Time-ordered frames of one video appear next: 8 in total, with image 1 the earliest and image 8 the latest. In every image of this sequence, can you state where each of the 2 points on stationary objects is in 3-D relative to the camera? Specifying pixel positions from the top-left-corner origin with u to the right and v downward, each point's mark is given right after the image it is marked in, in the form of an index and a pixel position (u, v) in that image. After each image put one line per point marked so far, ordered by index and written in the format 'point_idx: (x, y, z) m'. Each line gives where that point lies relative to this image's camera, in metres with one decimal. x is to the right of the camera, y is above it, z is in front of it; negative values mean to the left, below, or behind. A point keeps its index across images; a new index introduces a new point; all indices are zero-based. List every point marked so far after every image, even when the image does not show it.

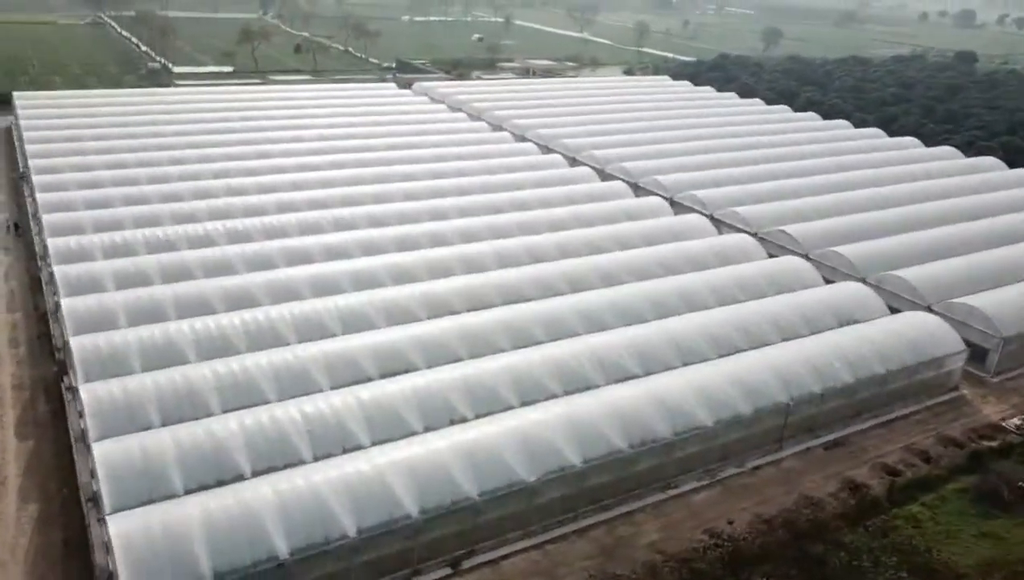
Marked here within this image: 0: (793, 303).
0: (+6.3, -0.3, +18.6) m
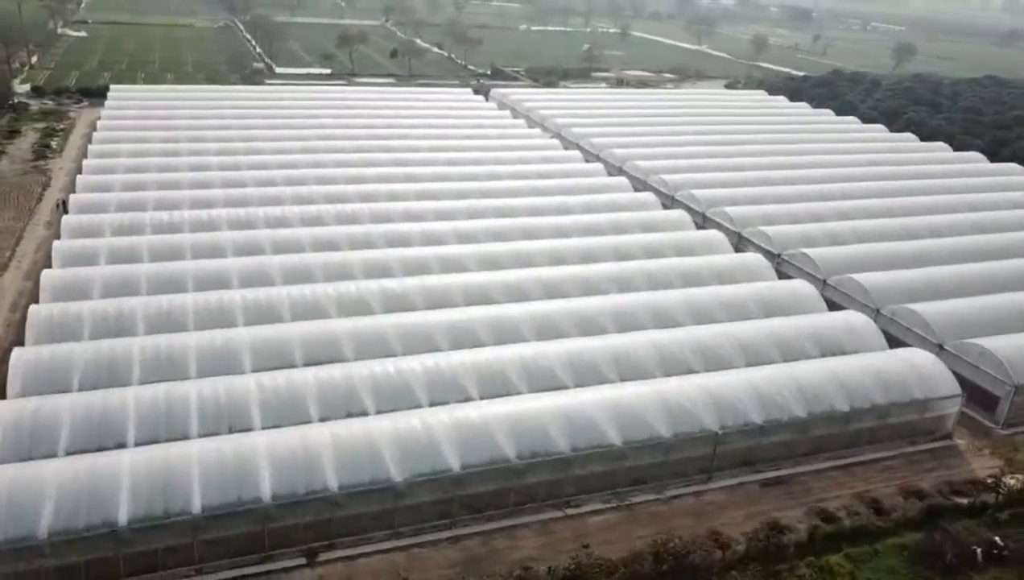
0: (+5.5, -0.8, +17.4) m
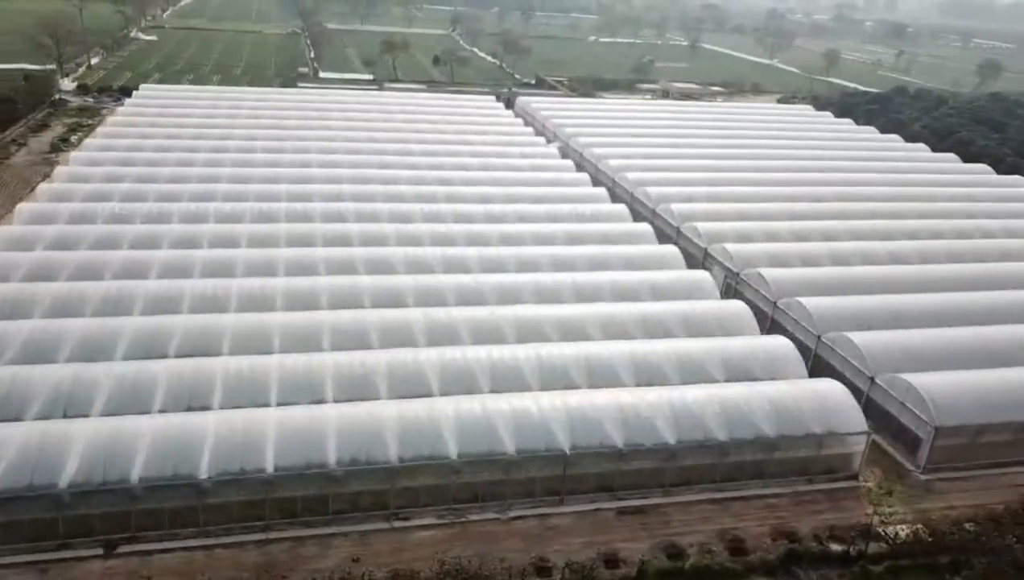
0: (+3.3, -1.2, +16.4) m
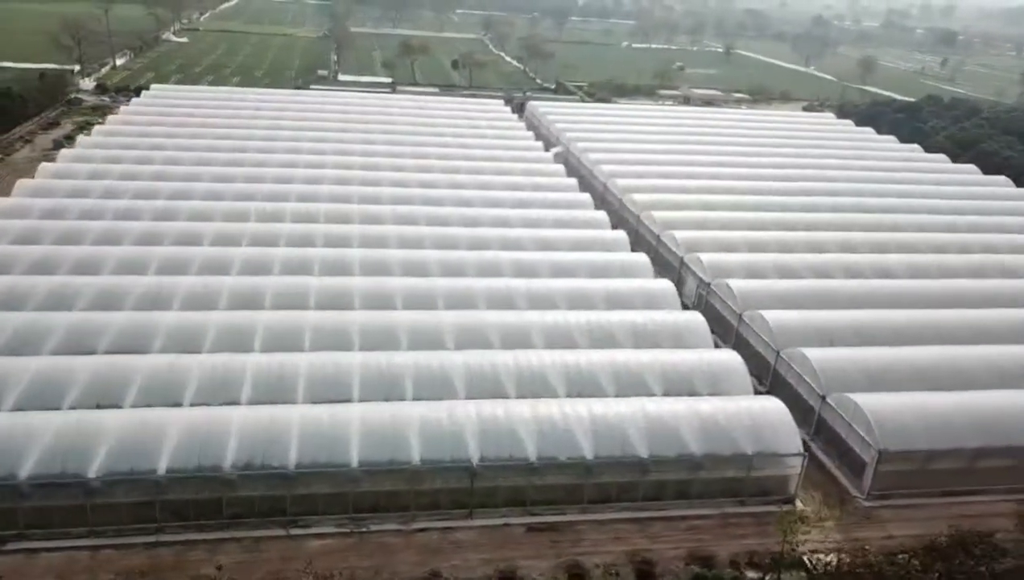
0: (+2.0, -1.3, +15.8) m
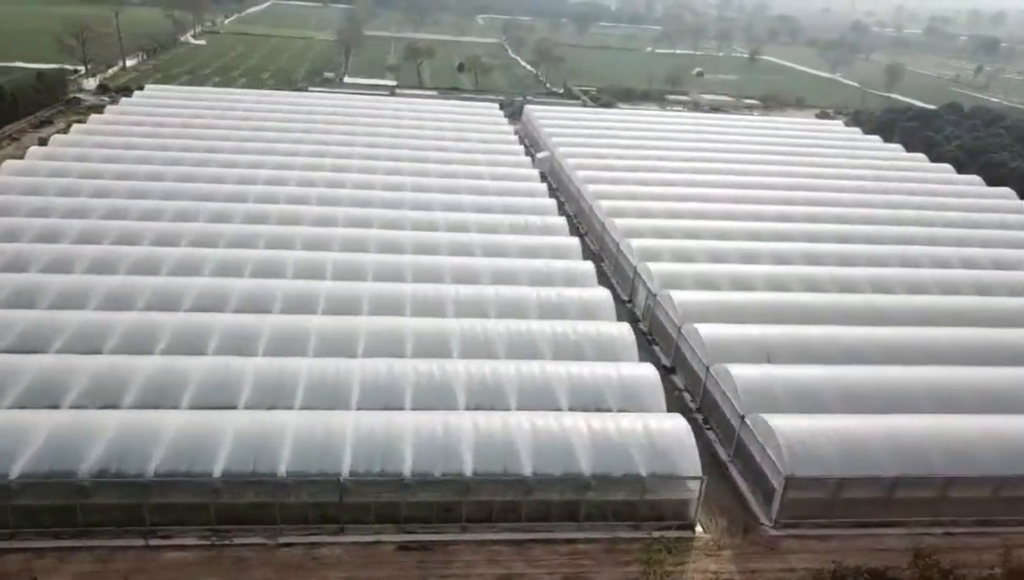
0: (+0.2, -1.5, +15.1) m
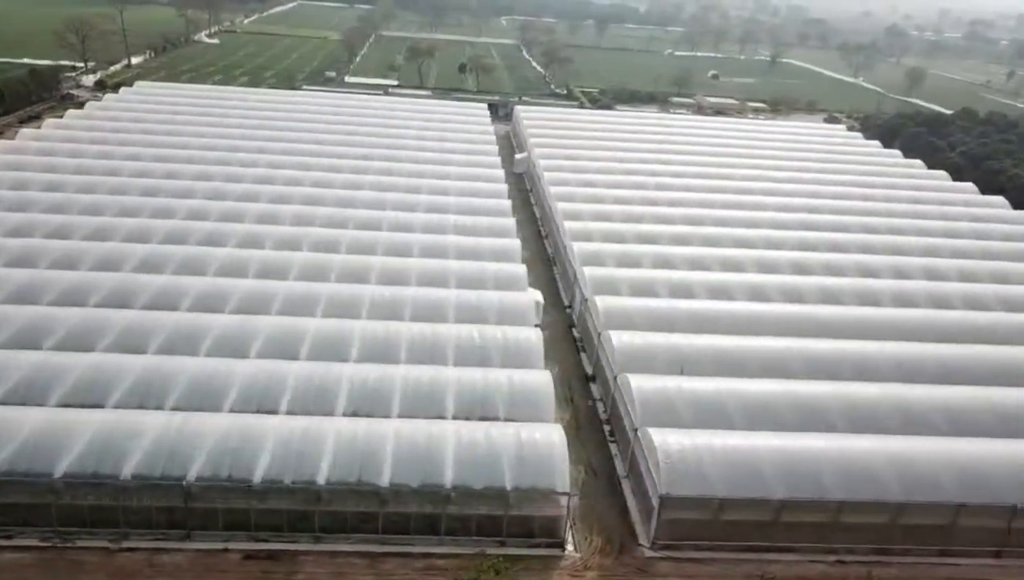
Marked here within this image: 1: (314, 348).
0: (-1.8, -1.6, +14.6) m
1: (-3.9, -1.2, +15.8) m
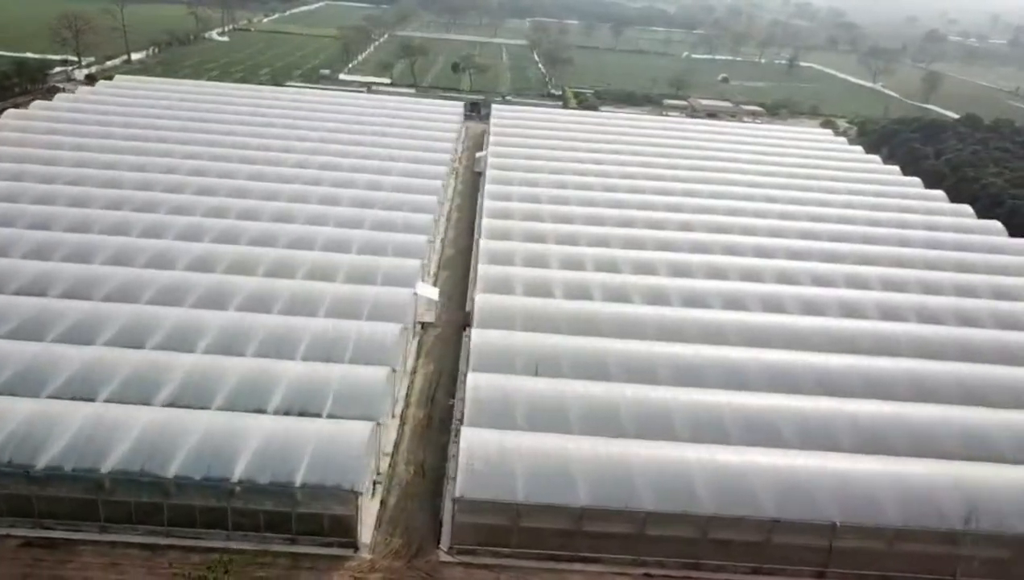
0: (-4.8, -1.4, +14.4) m
1: (-6.8, -0.9, +15.7) m
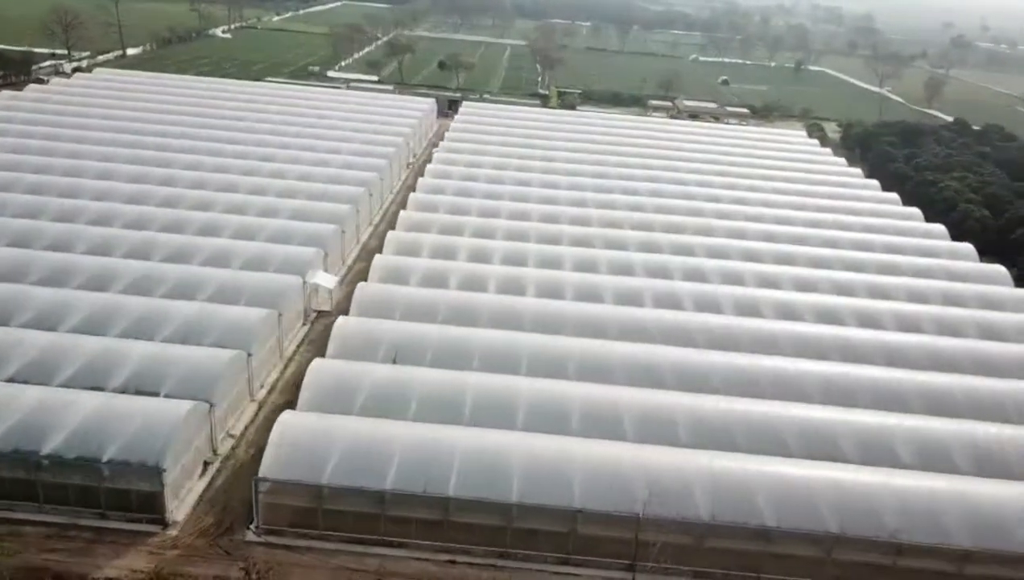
0: (-7.6, -1.0, +14.6) m
1: (-9.5, -0.5, +15.9) m
